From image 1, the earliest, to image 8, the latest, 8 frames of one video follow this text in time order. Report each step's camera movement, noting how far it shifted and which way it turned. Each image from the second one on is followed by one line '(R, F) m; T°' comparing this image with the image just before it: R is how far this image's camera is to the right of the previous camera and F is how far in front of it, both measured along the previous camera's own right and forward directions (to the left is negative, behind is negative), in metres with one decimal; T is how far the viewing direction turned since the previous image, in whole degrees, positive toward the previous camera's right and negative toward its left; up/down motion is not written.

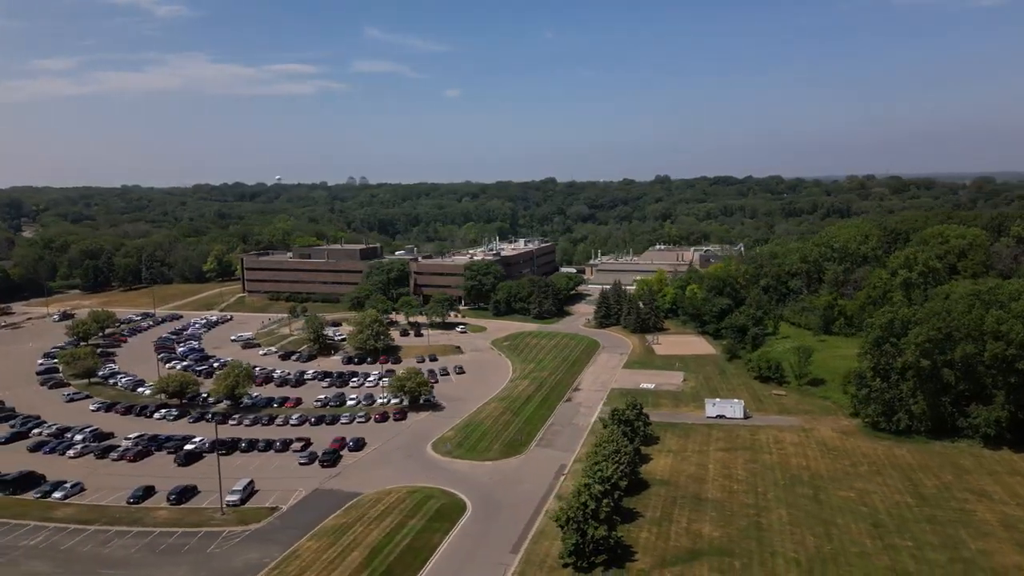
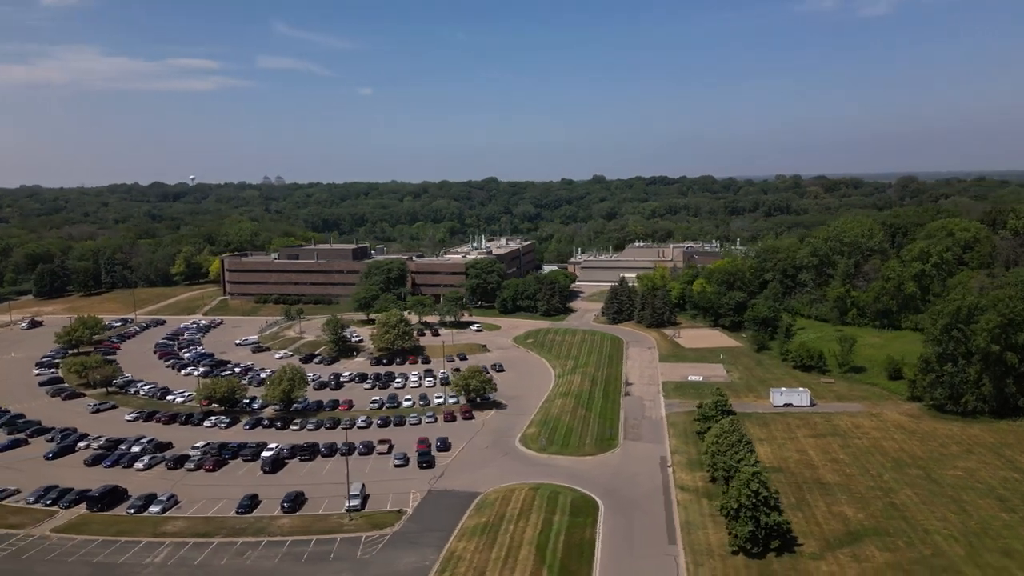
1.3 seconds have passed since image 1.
(-10.1, +0.7) m; +6°
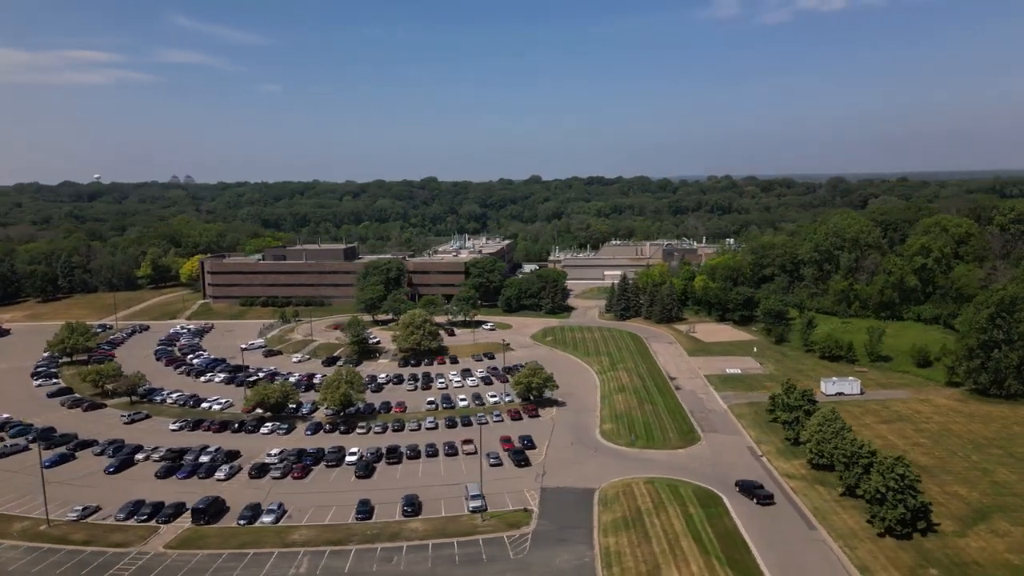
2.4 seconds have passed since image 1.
(-9.8, +0.6) m; +6°
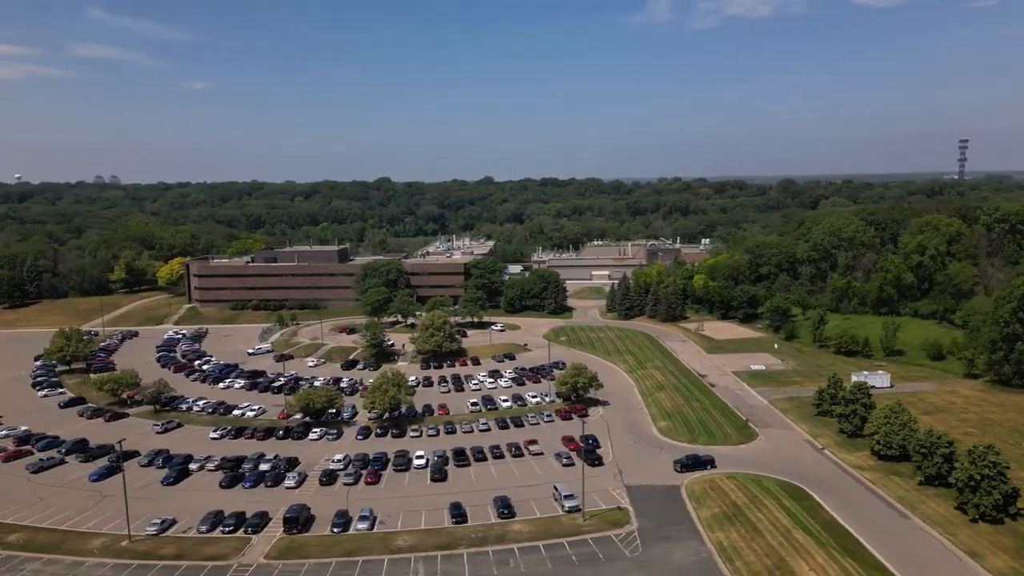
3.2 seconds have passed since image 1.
(-7.4, +0.4) m; +5°
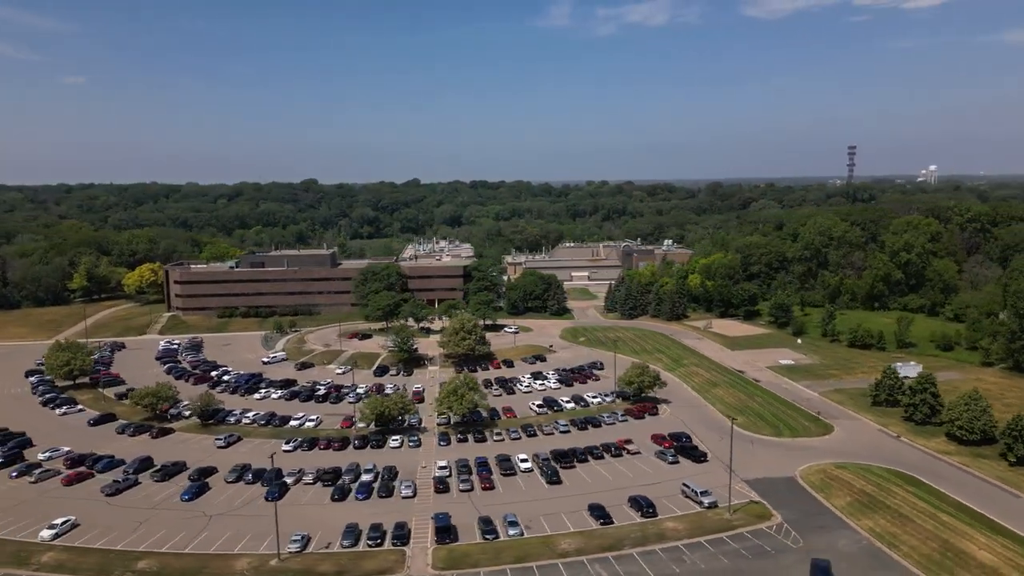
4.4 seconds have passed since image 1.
(-11.1, +0.8) m; +7°
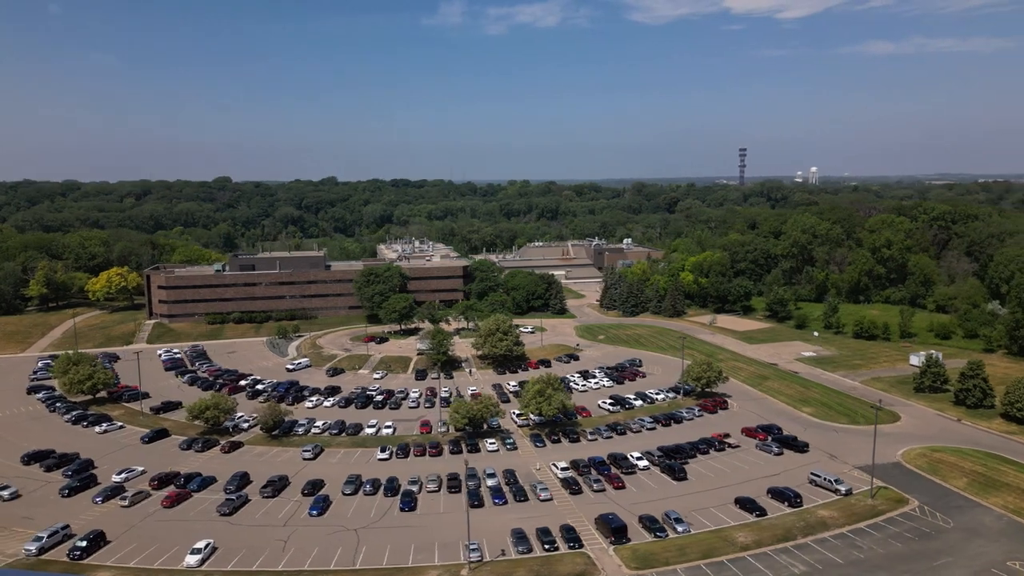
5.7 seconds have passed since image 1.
(-12.3, +0.9) m; +8°
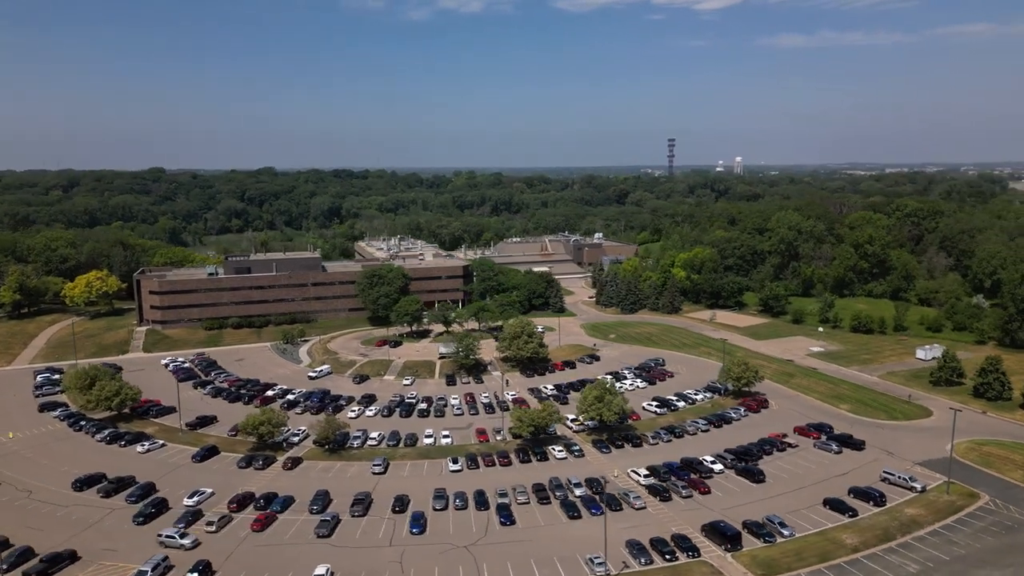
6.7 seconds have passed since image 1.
(-8.6, +0.3) m; +6°
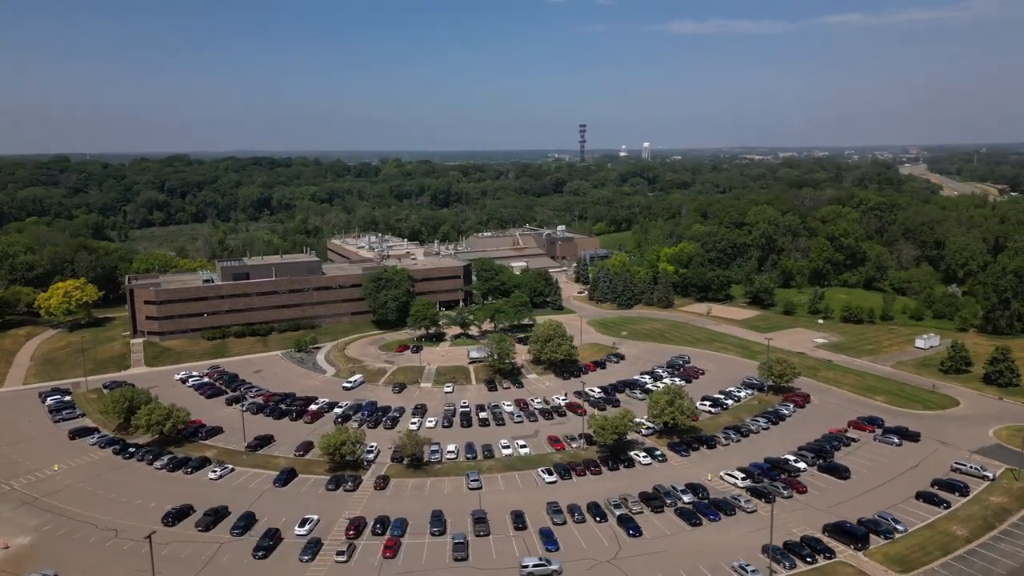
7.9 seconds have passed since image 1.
(-11.2, +0.4) m; +7°
